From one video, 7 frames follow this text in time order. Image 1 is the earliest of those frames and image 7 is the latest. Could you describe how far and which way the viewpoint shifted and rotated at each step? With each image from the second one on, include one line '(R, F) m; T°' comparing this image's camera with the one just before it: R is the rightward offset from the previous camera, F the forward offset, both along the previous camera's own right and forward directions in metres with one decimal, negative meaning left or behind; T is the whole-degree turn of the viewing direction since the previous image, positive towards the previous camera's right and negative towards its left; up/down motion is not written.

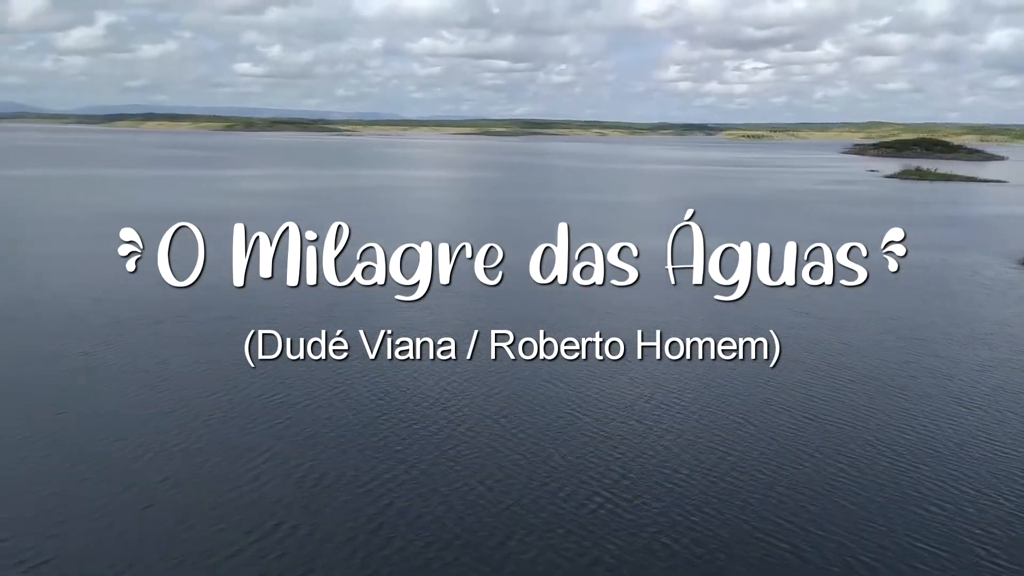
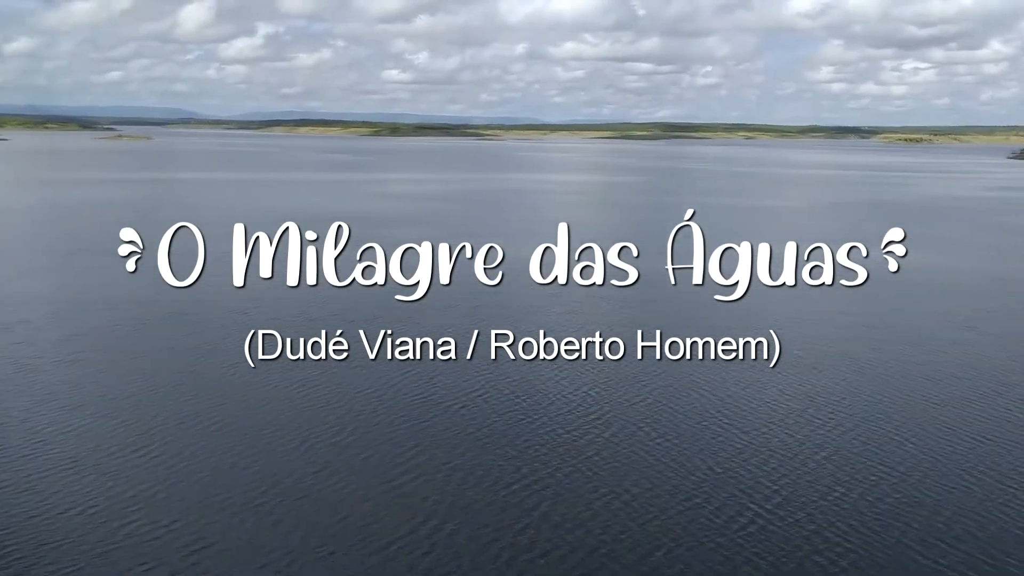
(+3.8, -0.4) m; -6°
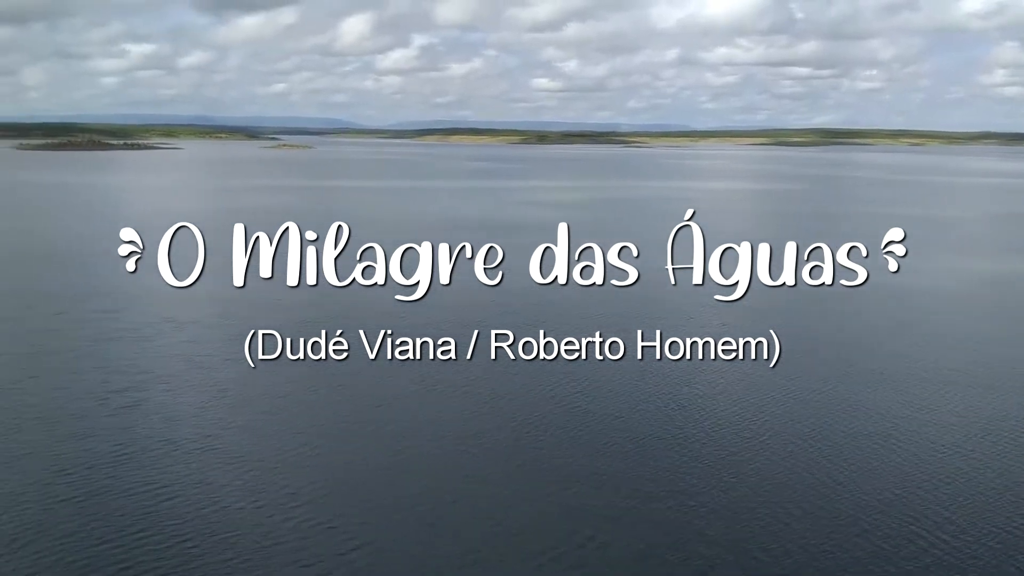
(+4.0, 0.0) m; -7°
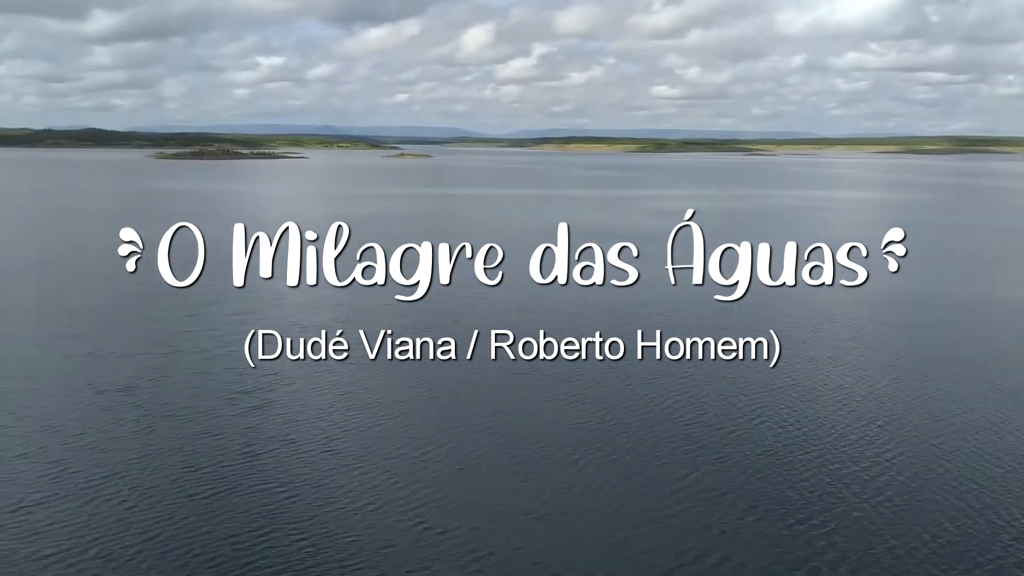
(+3.2, +0.3) m; -5°
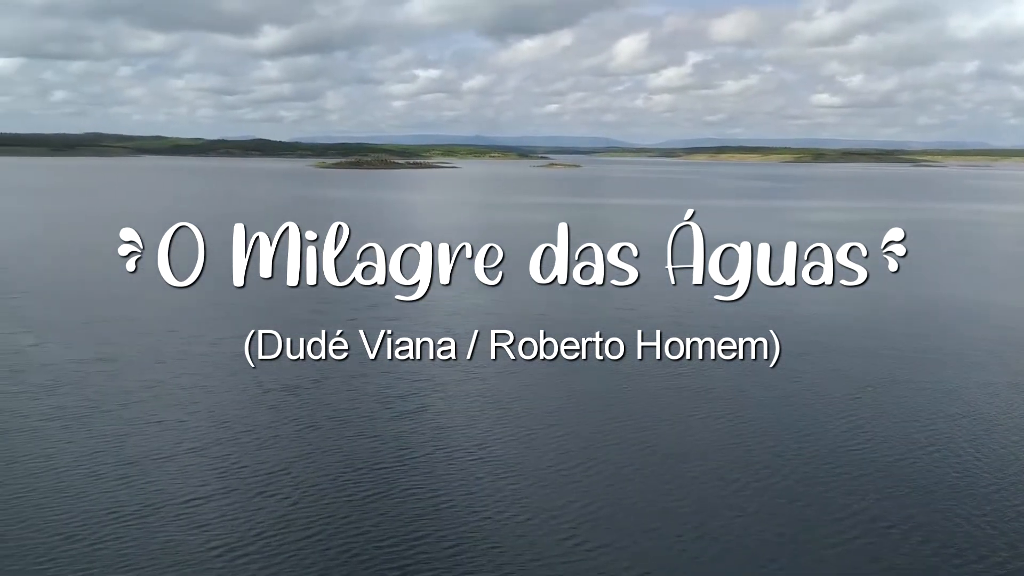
(+4.2, +0.9) m; -7°
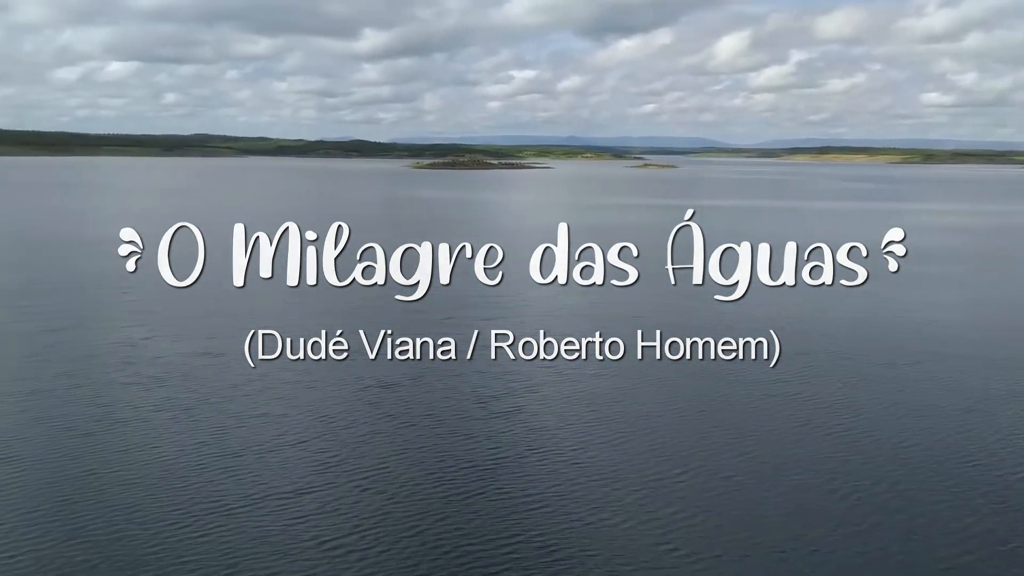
(+2.7, +0.8) m; -5°
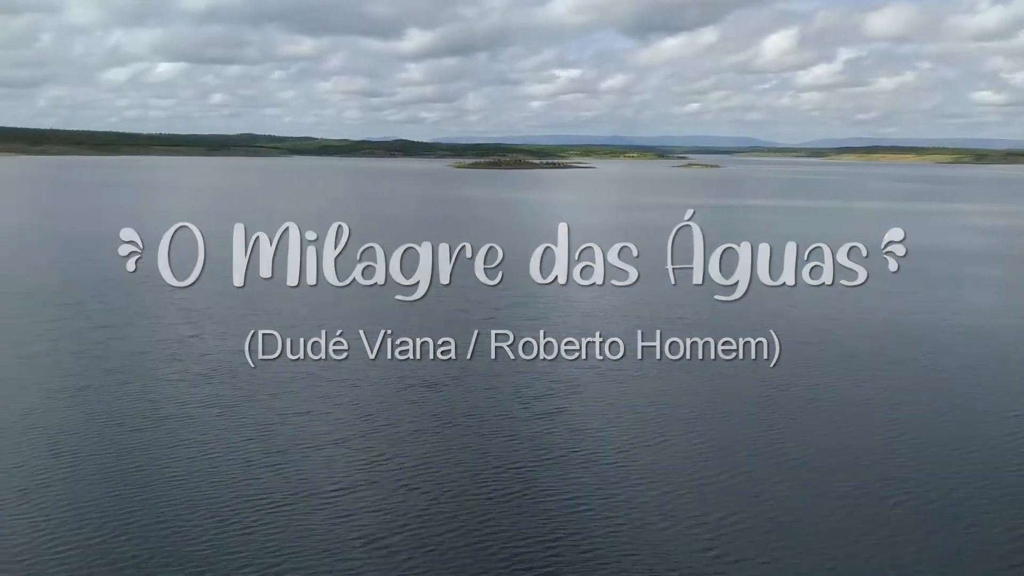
(+1.2, +0.4) m; -2°
